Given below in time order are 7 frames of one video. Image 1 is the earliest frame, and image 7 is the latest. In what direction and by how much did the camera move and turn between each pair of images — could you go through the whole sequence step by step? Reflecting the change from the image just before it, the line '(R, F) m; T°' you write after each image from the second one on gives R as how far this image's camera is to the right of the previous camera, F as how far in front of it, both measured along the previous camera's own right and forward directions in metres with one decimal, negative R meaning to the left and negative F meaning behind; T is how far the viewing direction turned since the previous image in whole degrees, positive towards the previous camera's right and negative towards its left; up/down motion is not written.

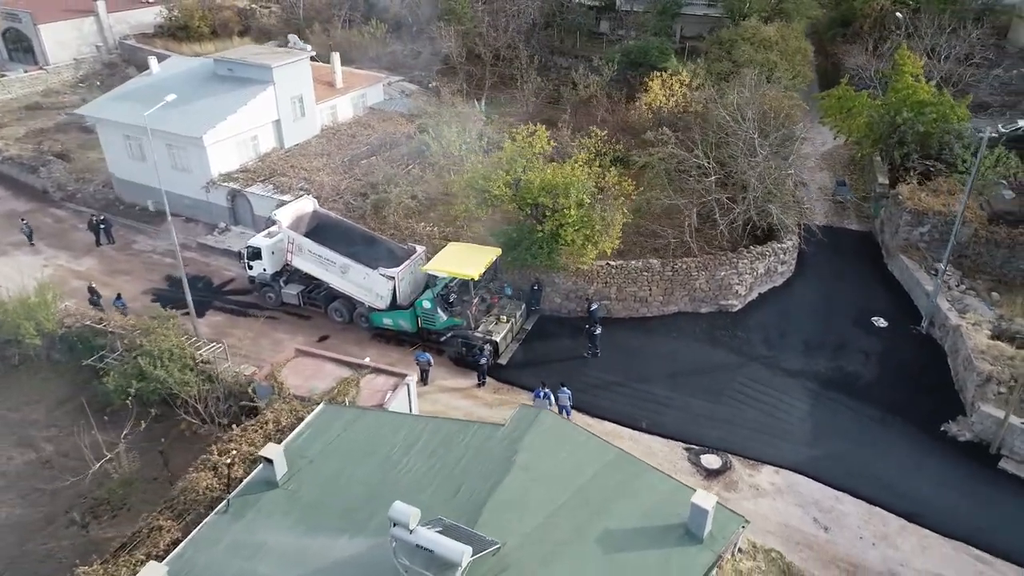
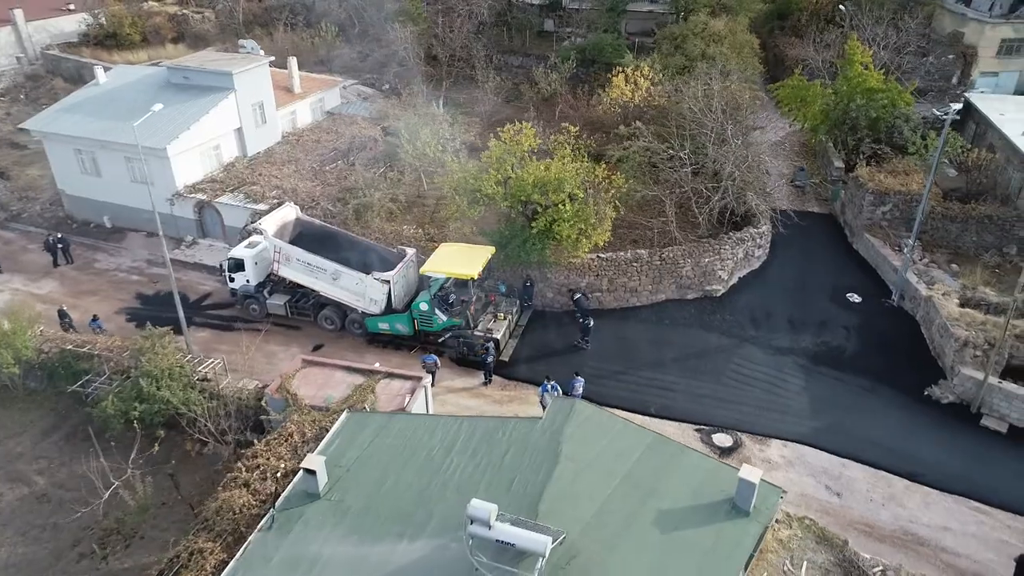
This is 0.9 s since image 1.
(-1.8, -0.1) m; +6°
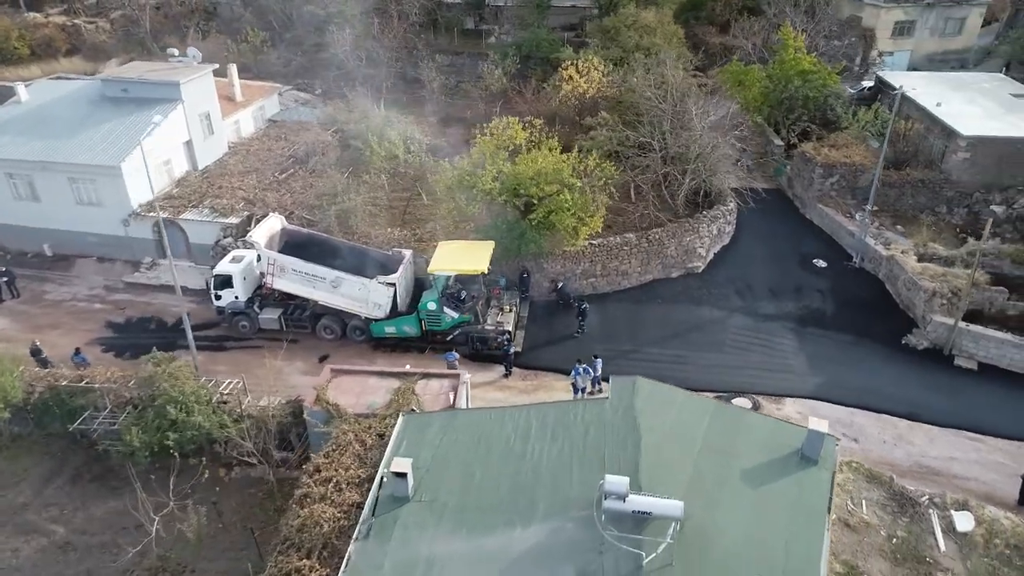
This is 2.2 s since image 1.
(-3.1, -0.1) m; +9°
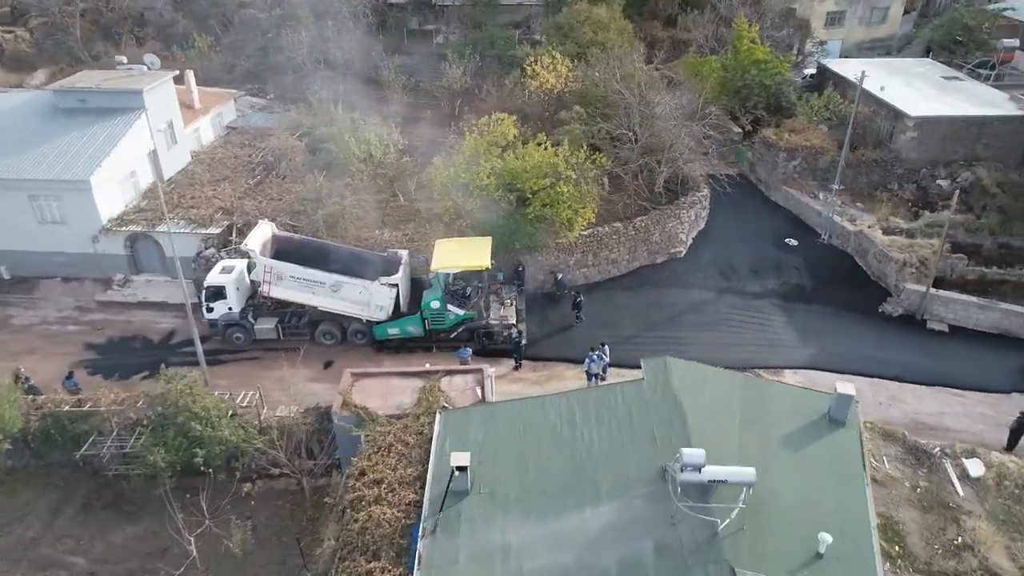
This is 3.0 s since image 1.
(-2.1, -0.1) m; +6°
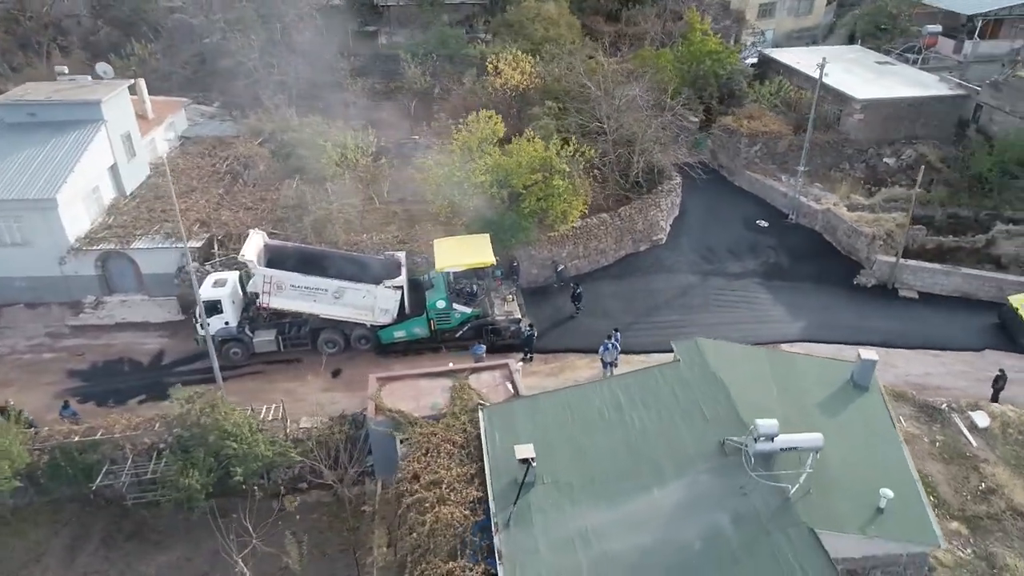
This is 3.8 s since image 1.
(-2.3, 0.0) m; +6°
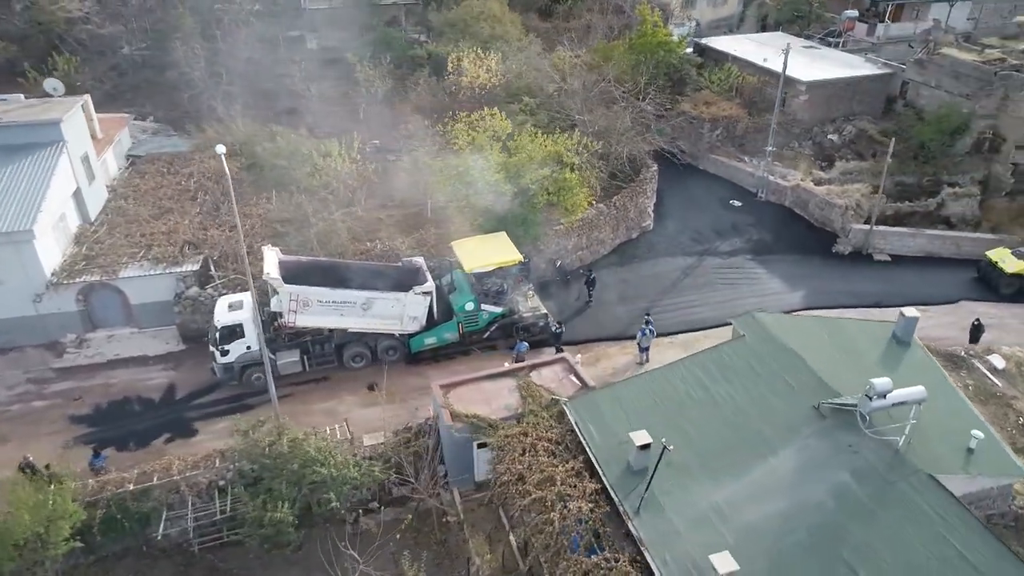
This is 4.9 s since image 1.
(-3.6, +0.3) m; +9°
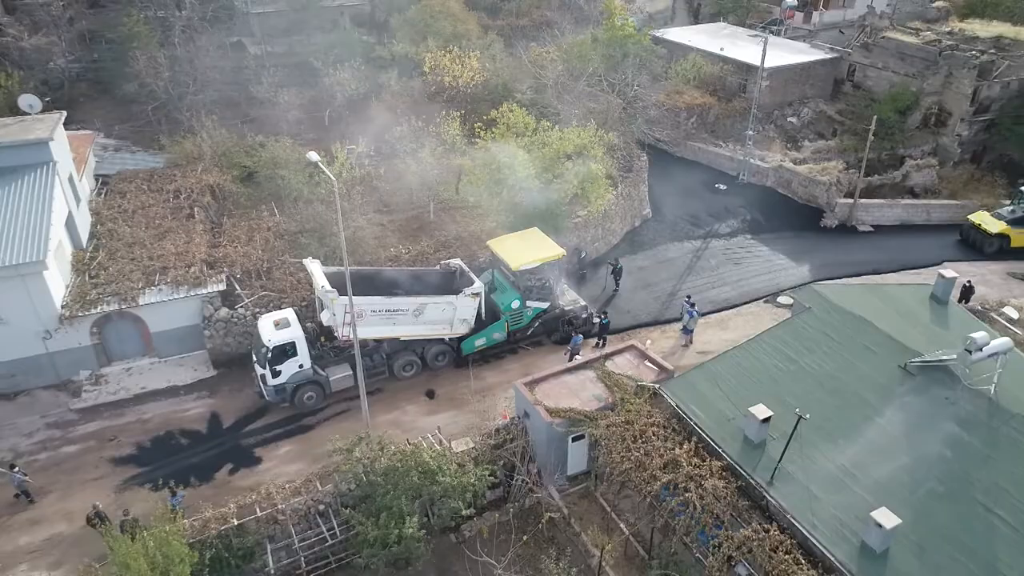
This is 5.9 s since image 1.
(-3.8, +0.3) m; +8°
